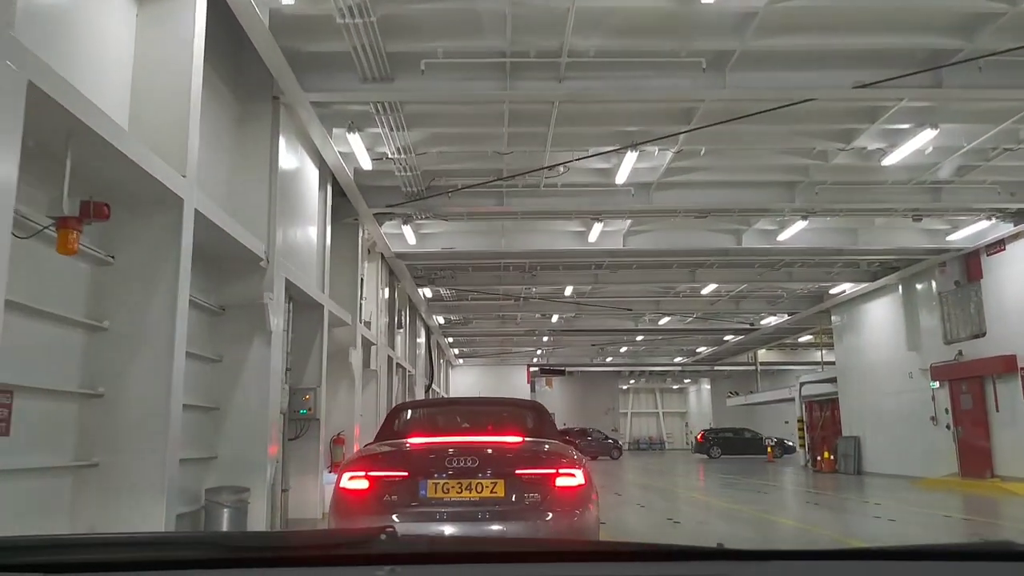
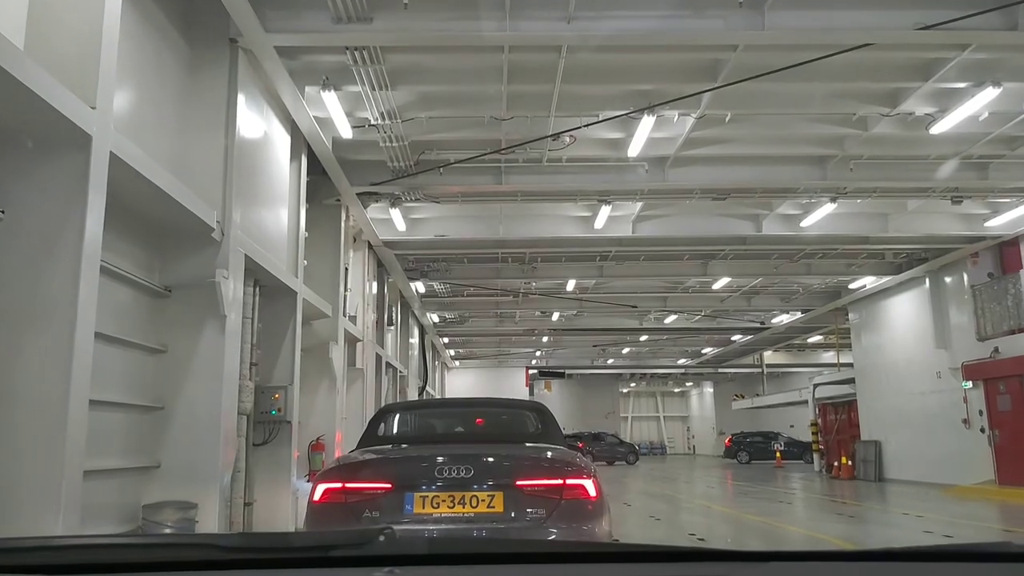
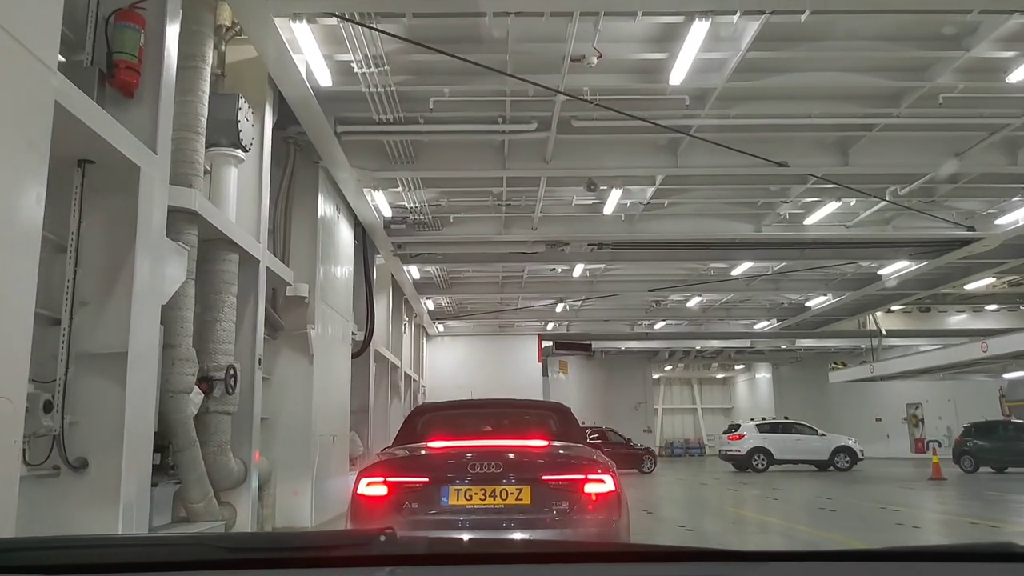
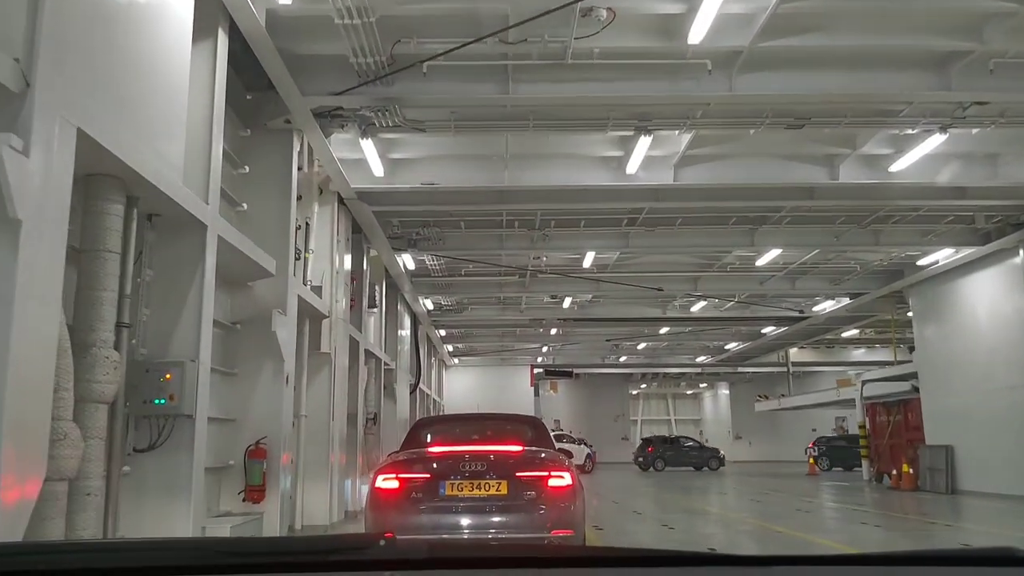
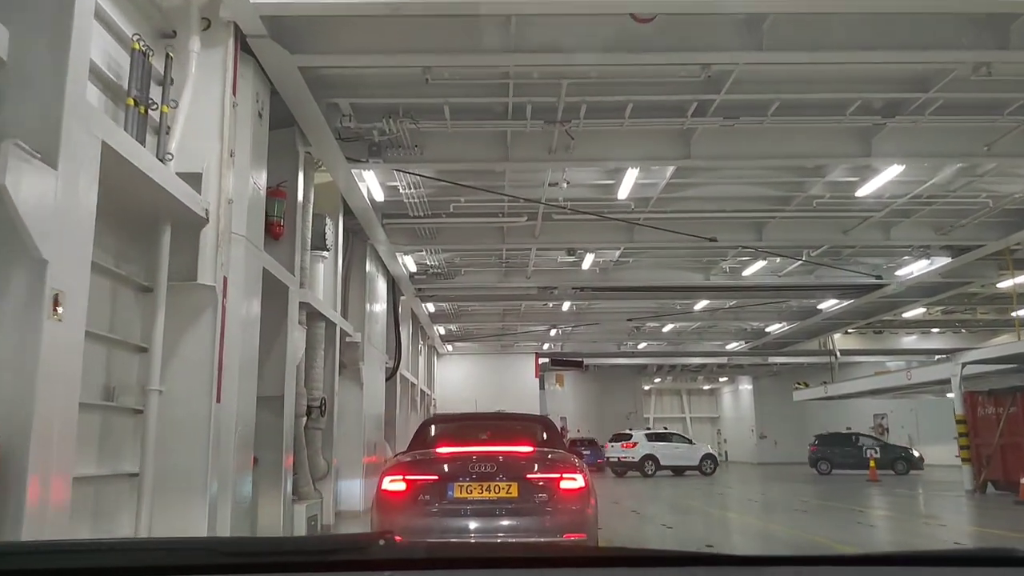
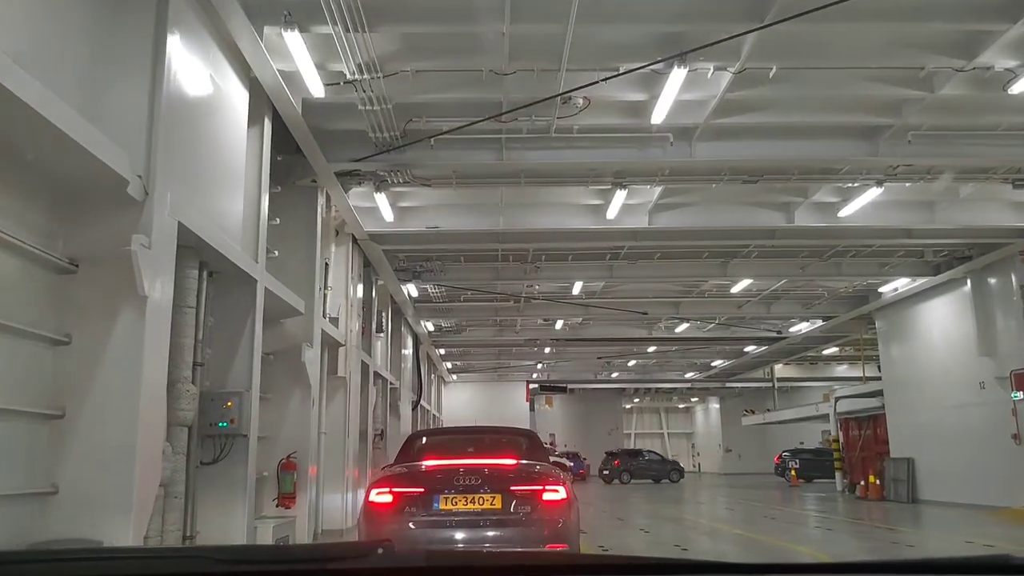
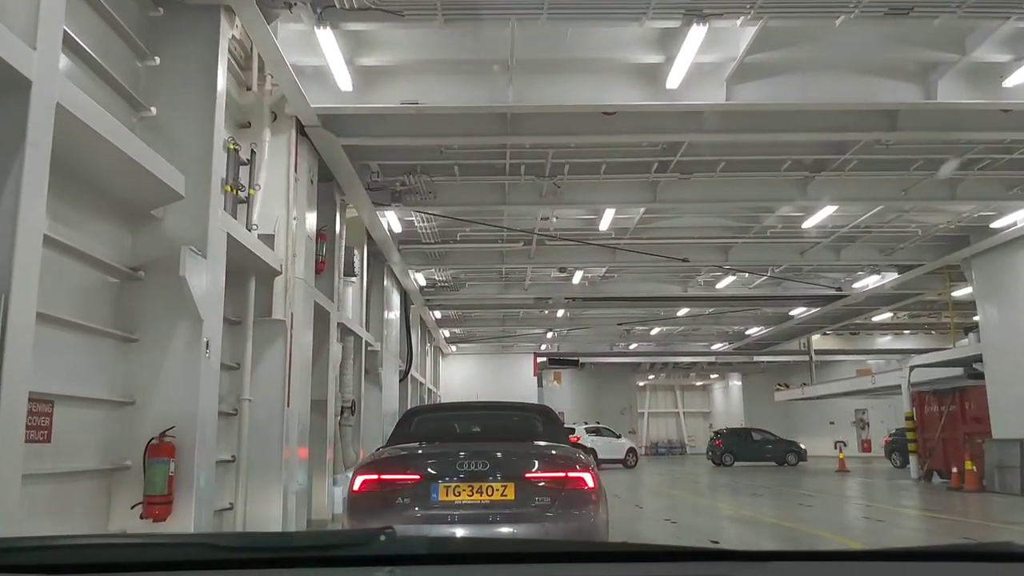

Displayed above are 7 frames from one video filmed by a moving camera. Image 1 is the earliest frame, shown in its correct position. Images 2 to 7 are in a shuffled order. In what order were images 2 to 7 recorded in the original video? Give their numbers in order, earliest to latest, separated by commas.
2, 6, 4, 7, 5, 3
